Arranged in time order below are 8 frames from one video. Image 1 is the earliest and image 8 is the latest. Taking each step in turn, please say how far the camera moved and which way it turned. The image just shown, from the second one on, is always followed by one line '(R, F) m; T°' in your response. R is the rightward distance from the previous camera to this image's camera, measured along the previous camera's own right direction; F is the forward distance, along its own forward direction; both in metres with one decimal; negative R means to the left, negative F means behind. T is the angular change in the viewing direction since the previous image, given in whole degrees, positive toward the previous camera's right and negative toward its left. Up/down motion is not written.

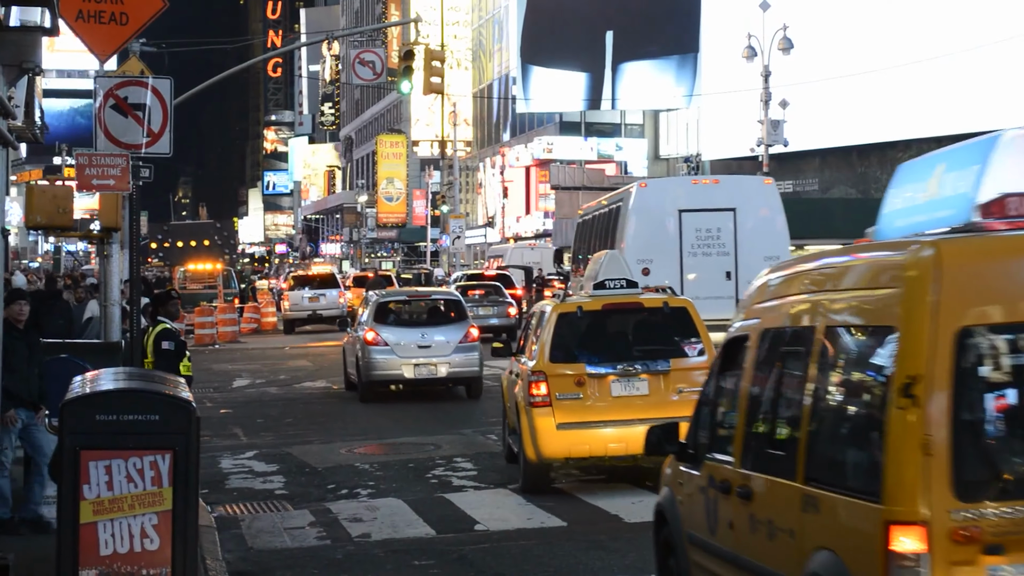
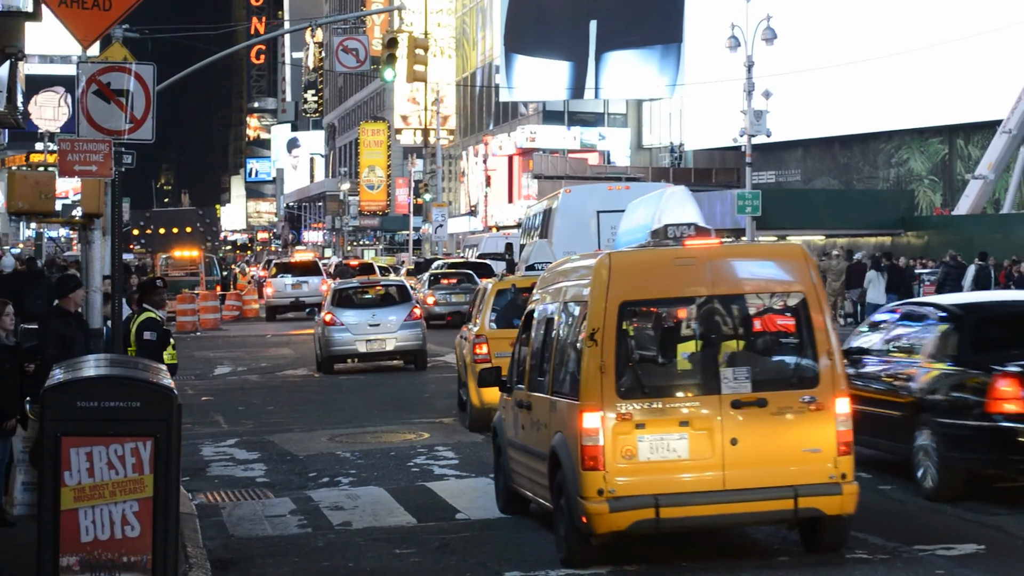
(+0.1, 0.0) m; 0°
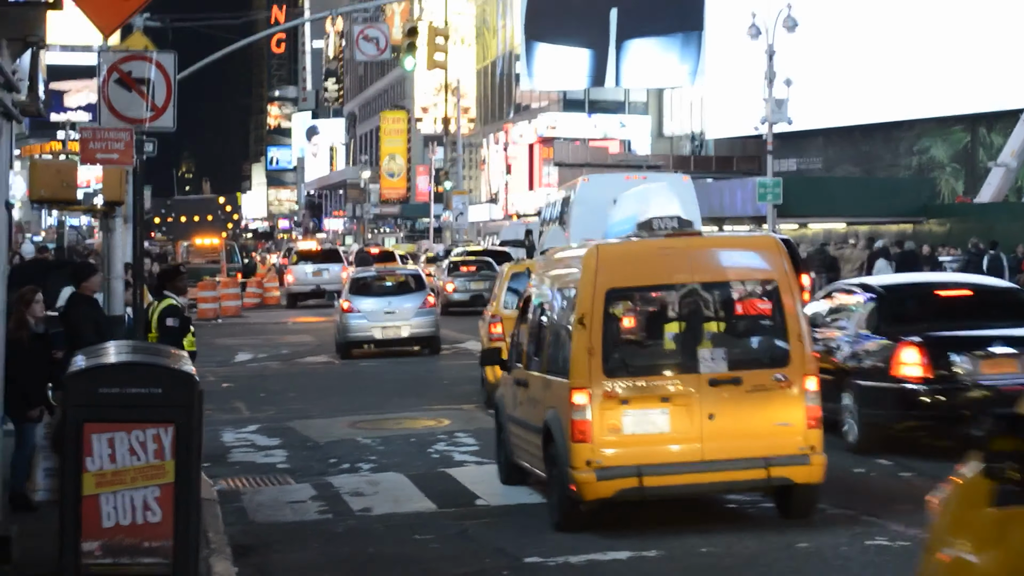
(-0.1, 0.0) m; -1°
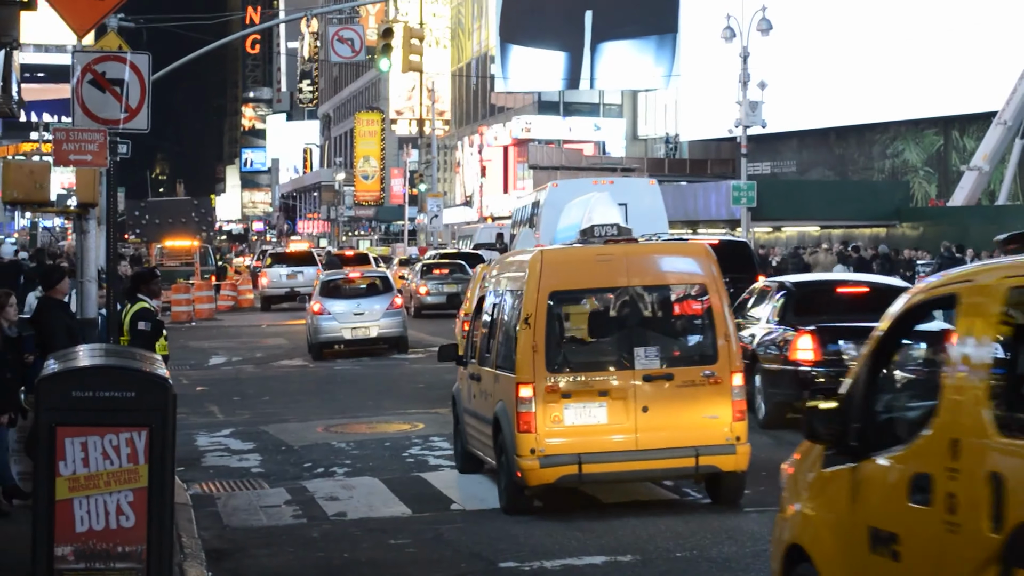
(+0.1, 0.0) m; +1°
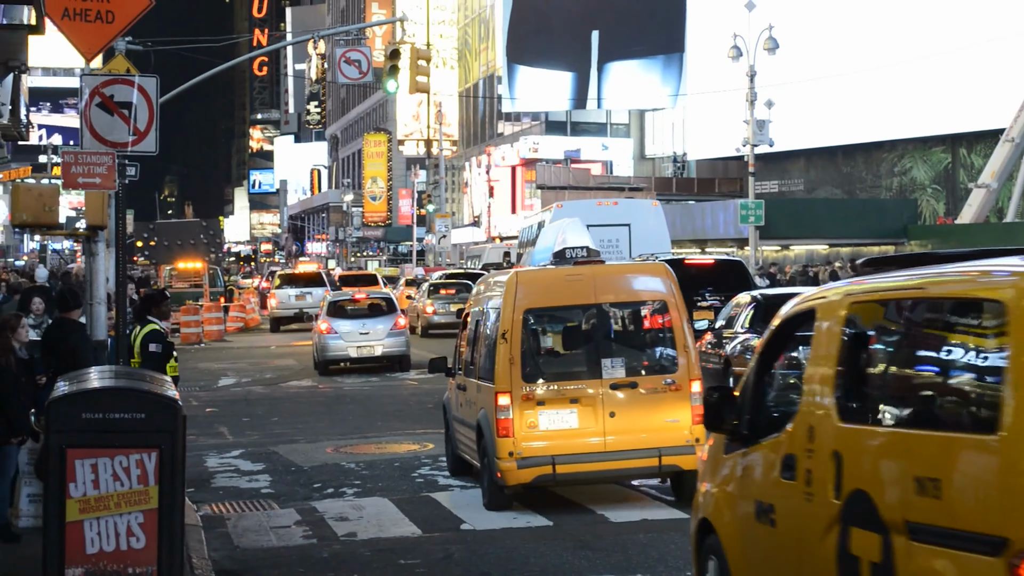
(0.0, 0.0) m; 0°
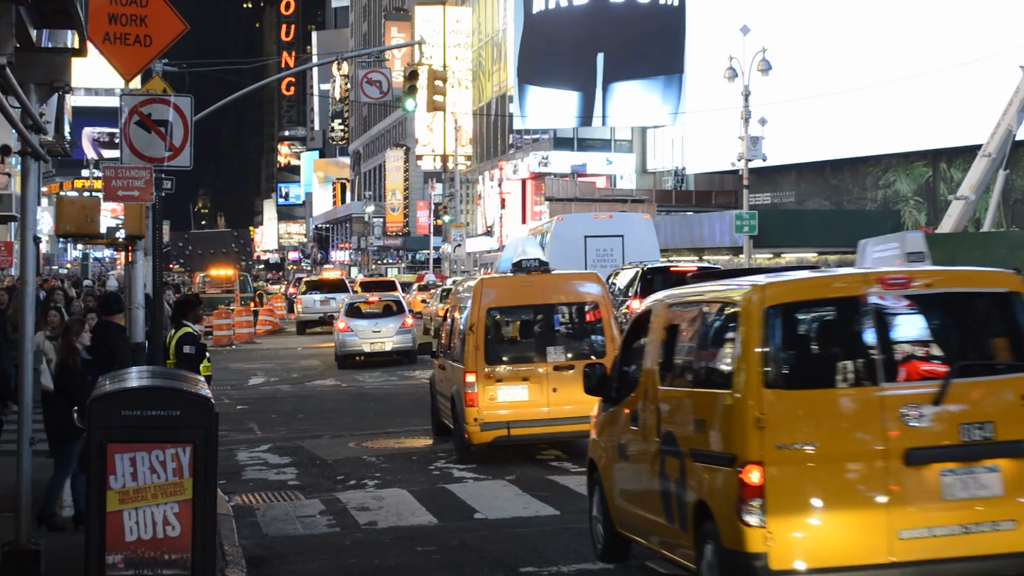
(0.0, -0.8) m; 0°
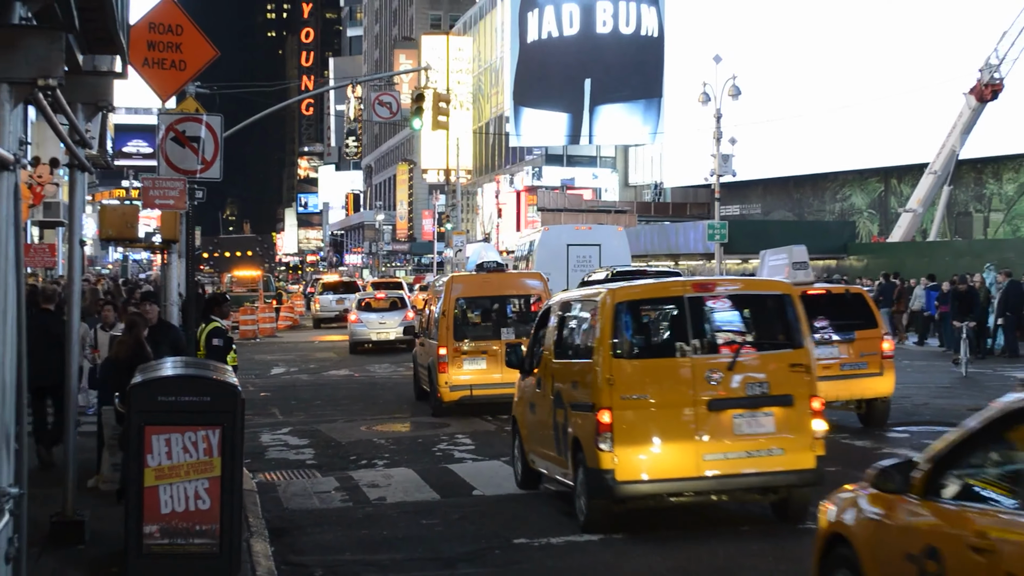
(+0.1, -1.3) m; 0°
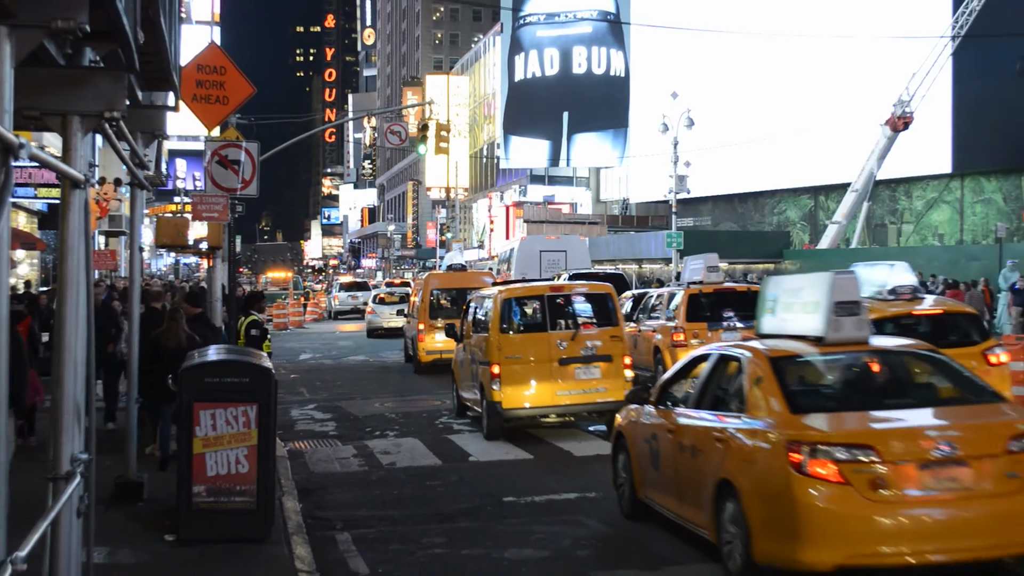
(+0.3, -2.4) m; -1°
